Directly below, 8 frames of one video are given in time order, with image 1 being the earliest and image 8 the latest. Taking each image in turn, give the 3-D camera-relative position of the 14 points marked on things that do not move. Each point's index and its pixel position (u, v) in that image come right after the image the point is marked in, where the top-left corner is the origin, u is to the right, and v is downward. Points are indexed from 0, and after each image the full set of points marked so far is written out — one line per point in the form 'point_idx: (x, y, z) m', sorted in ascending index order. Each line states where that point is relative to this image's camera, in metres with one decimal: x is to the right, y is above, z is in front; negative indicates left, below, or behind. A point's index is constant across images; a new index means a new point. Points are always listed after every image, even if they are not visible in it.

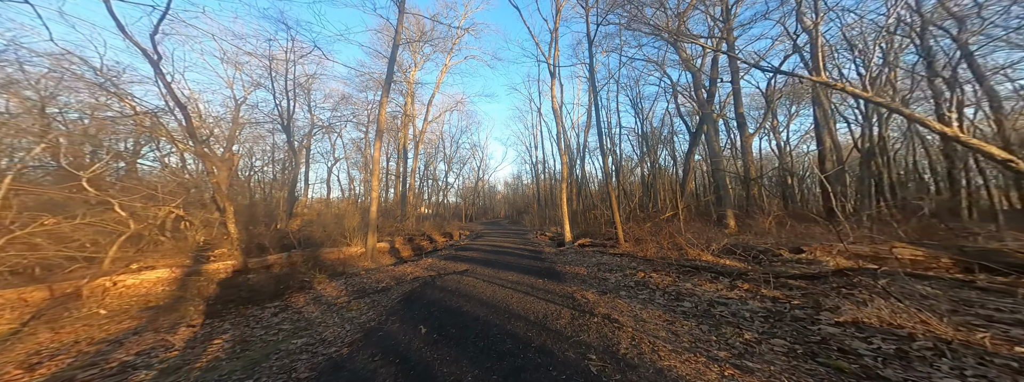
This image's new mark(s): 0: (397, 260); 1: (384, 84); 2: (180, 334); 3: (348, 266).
0: (-6.6, -4.1, +14.1) m
1: (-8.1, +6.4, +15.3) m
2: (-5.6, -2.4, +4.1) m
3: (-7.2, -3.4, +10.8) m
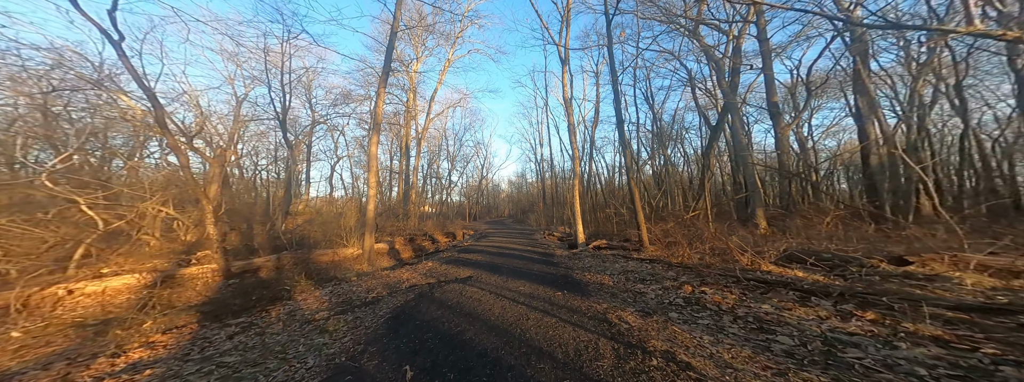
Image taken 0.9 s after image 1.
0: (-6.2, -3.9, +13.1) m
1: (-7.6, +6.6, +14.3) m
2: (-5.4, -2.3, +3.1) m
3: (-6.9, -3.2, +9.9) m
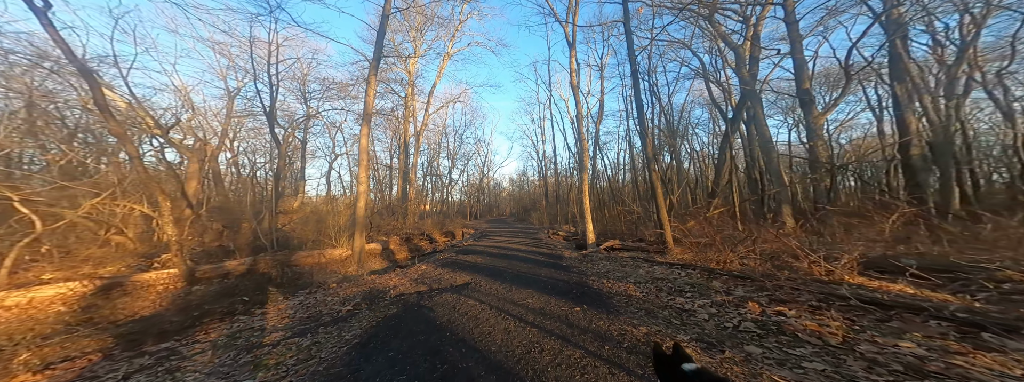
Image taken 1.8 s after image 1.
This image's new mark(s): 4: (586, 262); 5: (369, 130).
0: (-6.0, -3.7, +12.1) m
1: (-7.5, +6.8, +13.2) m
2: (-5.3, -2.1, +2.1) m
3: (-6.7, -3.0, +8.8) m
4: (+2.6, -2.5, +8.4) m
5: (-7.4, +3.0, +12.6) m
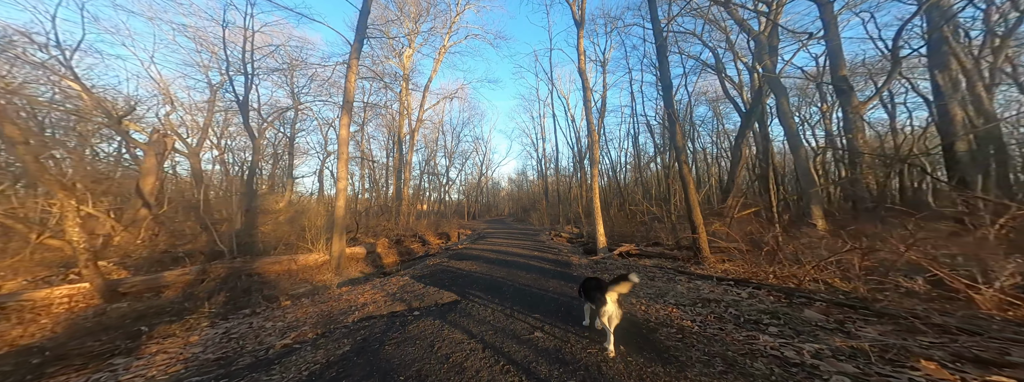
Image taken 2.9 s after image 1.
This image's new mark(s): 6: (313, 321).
0: (-6.0, -3.5, +10.6) m
1: (-7.5, +7.0, +11.8) m
2: (-5.2, -1.9, +0.6) m
3: (-6.7, -2.9, +7.4) m
4: (+2.6, -2.4, +7.0) m
5: (-7.4, +3.2, +11.2) m
6: (-3.6, -2.4, +4.4) m
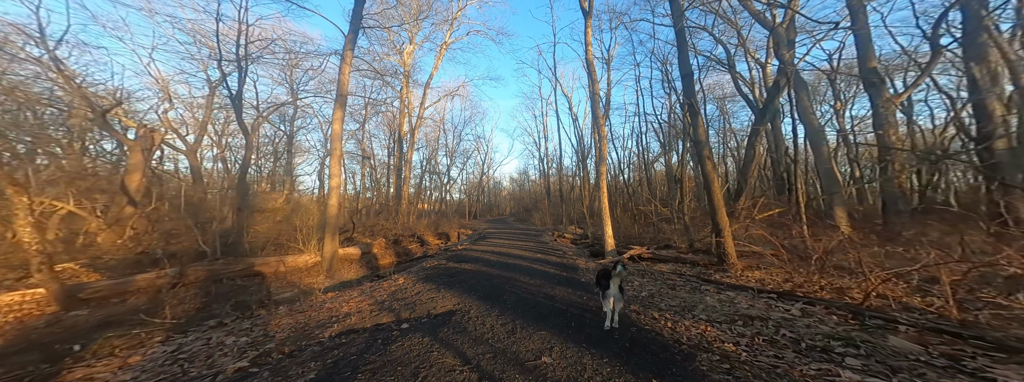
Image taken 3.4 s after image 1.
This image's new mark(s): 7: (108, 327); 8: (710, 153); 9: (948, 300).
0: (-5.9, -3.4, +10.0) m
1: (-7.4, +7.1, +11.2) m
2: (-5.2, -1.8, 0.0) m
3: (-6.7, -2.8, +6.8) m
4: (+2.6, -2.3, +6.4) m
5: (-7.3, +3.3, +10.6) m
6: (-3.5, -2.3, +3.8) m
7: (-7.2, -2.5, +4.4) m
8: (+4.6, +0.9, +5.7) m
9: (+5.3, -1.3, +3.1) m
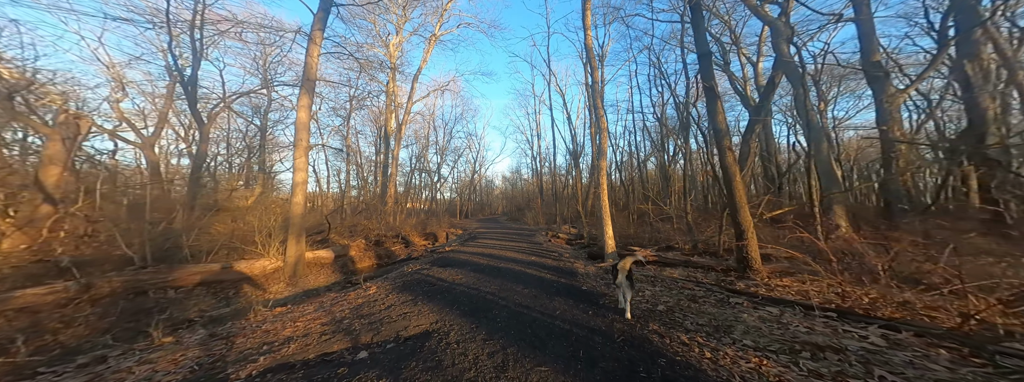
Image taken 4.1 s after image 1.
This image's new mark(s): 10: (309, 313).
0: (-6.3, -3.3, +8.9) m
1: (-7.7, +7.2, +10.0) m
2: (-5.2, -1.7, -1.1) m
3: (-6.9, -2.6, +5.6) m
4: (+2.4, -2.2, +5.6) m
5: (-7.6, +3.5, +9.4) m
6: (-3.7, -2.1, +2.7) m
7: (-7.4, -2.3, +3.1) m
8: (+4.5, +1.0, +5.0) m
9: (+5.3, -1.2, +2.3) m
10: (-3.9, -2.4, +4.7) m
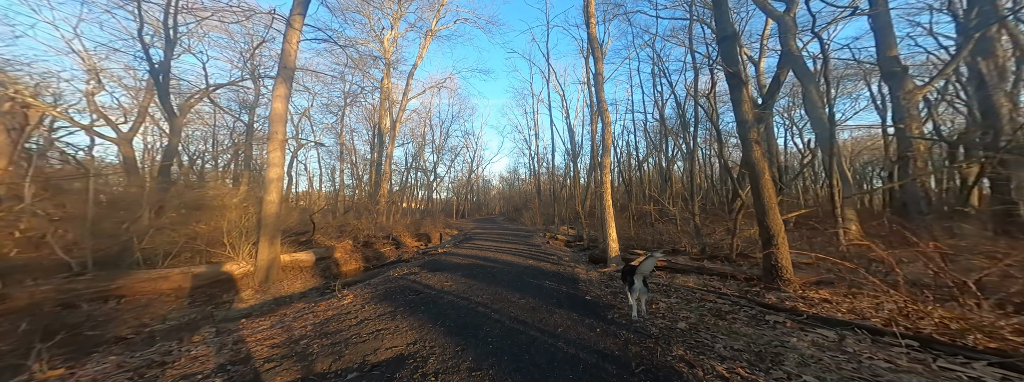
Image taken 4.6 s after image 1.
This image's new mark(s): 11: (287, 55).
0: (-6.5, -3.2, +8.1) m
1: (-7.8, +7.3, +9.2) m
2: (-5.2, -1.5, -1.9) m
3: (-7.0, -2.5, +4.8) m
4: (+2.3, -2.1, +4.9) m
5: (-7.7, +3.6, +8.6) m
6: (-3.7, -2.0, +2.0) m
7: (-7.5, -2.2, +2.4) m
8: (+4.4, +1.0, +4.4) m
9: (+5.2, -1.2, +1.7) m
10: (-4.0, -2.3, +4.0) m
11: (-7.6, +4.8, +8.4) m
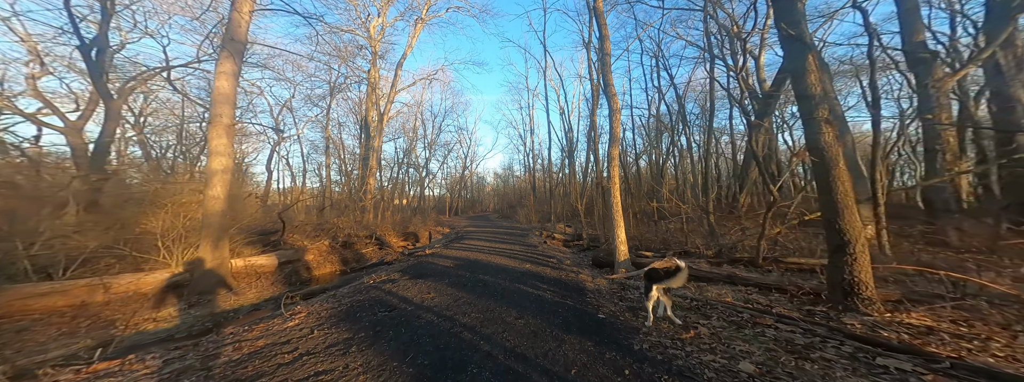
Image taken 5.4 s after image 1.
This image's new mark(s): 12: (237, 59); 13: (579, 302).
0: (-6.6, -3.0, +6.8) m
1: (-8.0, +7.6, +7.8) m
2: (-5.1, -1.4, -3.1) m
3: (-7.1, -2.3, +3.5) m
4: (+2.2, -2.0, +3.9) m
5: (-7.9, +3.8, +7.2) m
6: (-3.7, -1.9, +0.8) m
7: (-7.5, -2.0, +1.1) m
8: (+4.3, +1.1, +3.4) m
9: (+5.2, -1.1, +0.8) m
10: (-4.1, -2.2, +2.8) m
11: (-7.8, +5.0, +7.1) m
12: (-7.7, +4.0, +6.9) m
13: (+1.4, -2.2, +5.0) m
